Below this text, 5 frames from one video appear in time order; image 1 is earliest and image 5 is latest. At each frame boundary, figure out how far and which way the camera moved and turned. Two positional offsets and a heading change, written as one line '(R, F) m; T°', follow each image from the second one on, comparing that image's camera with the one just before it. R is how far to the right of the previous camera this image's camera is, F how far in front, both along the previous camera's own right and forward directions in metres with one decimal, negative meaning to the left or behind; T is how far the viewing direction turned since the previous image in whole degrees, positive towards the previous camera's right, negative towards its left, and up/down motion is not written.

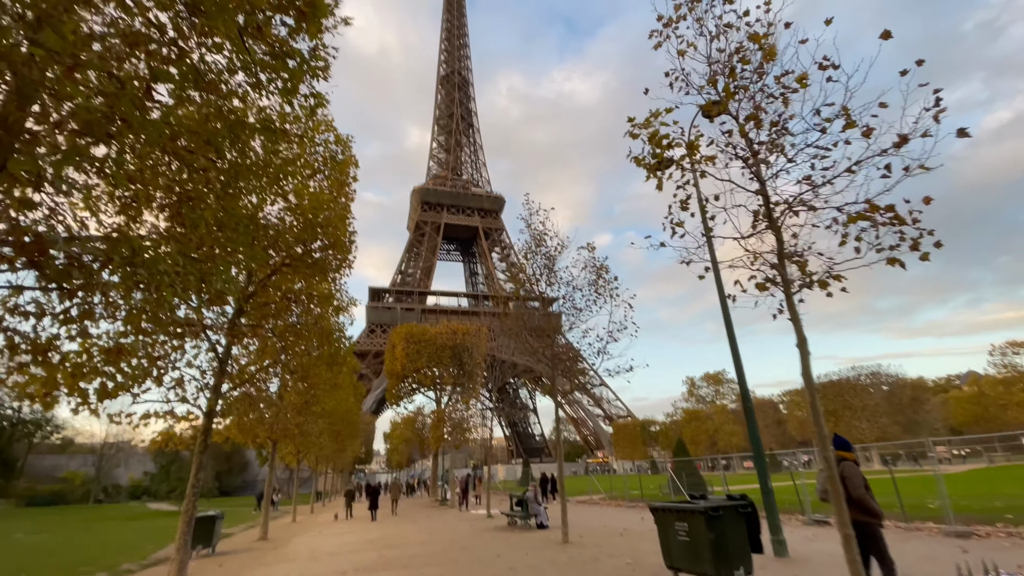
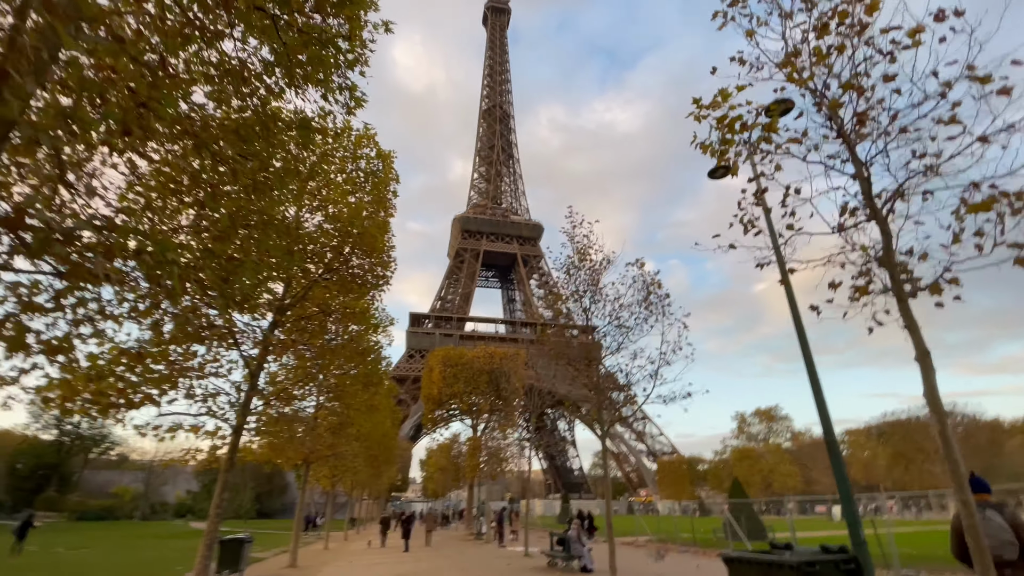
(-0.1, +0.6) m; -5°
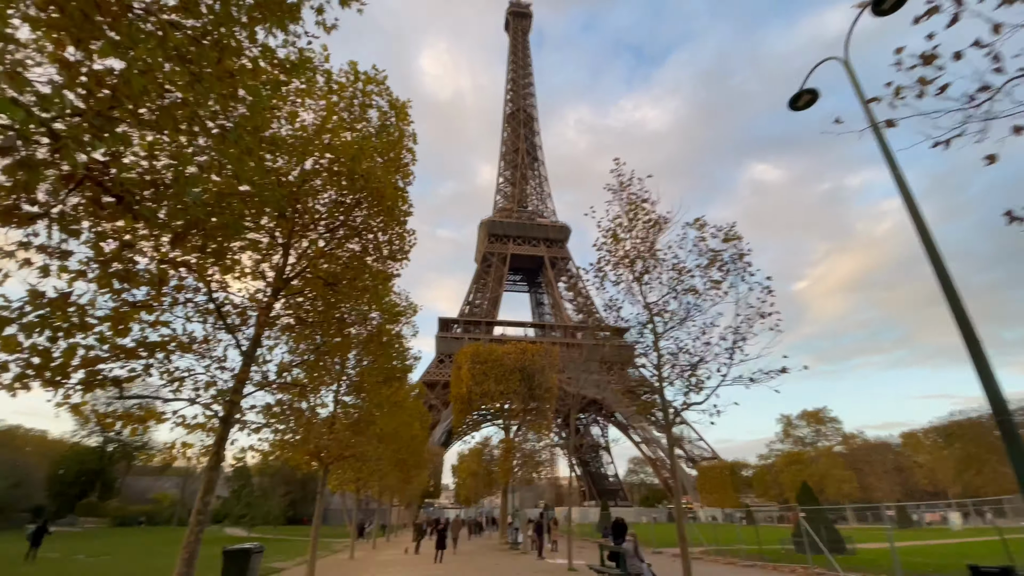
(-0.2, +1.5) m; -3°
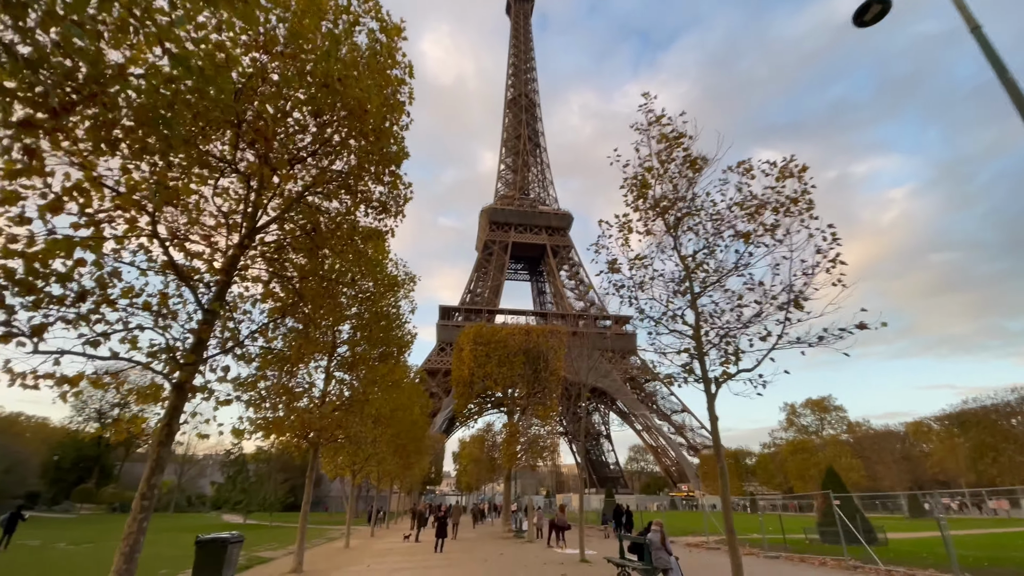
(-0.1, +1.1) m; 0°
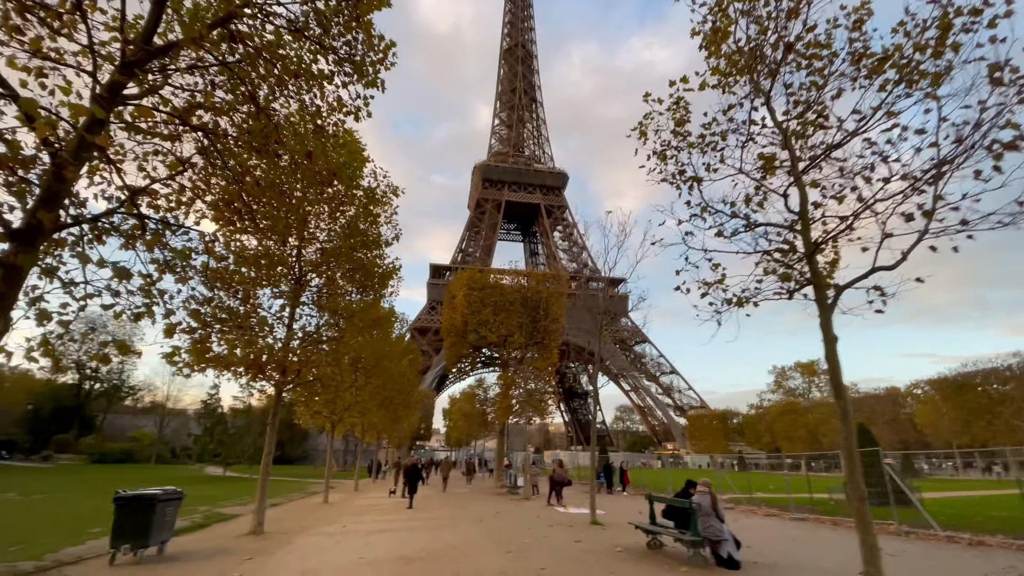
(-0.3, +1.9) m; +1°
